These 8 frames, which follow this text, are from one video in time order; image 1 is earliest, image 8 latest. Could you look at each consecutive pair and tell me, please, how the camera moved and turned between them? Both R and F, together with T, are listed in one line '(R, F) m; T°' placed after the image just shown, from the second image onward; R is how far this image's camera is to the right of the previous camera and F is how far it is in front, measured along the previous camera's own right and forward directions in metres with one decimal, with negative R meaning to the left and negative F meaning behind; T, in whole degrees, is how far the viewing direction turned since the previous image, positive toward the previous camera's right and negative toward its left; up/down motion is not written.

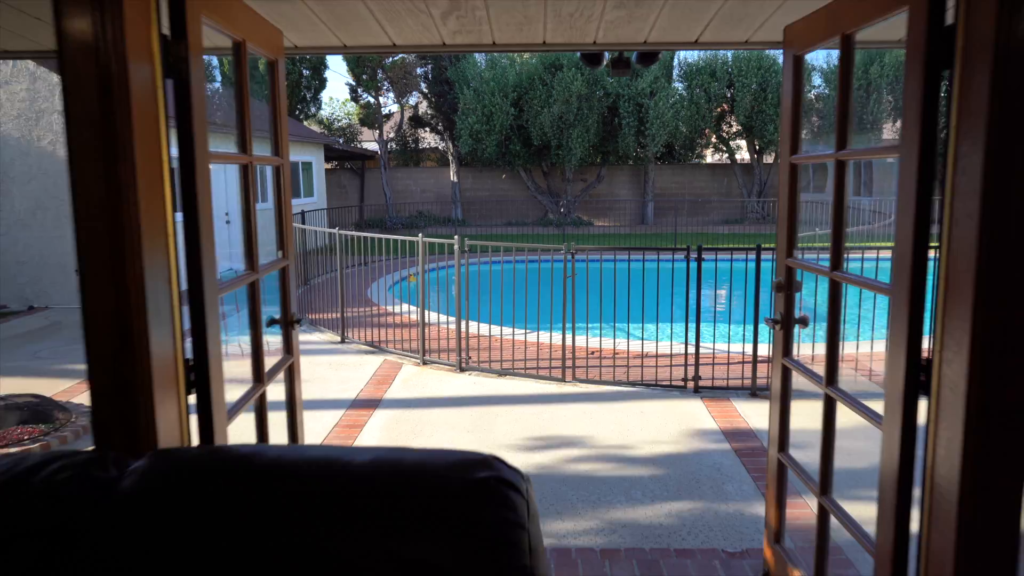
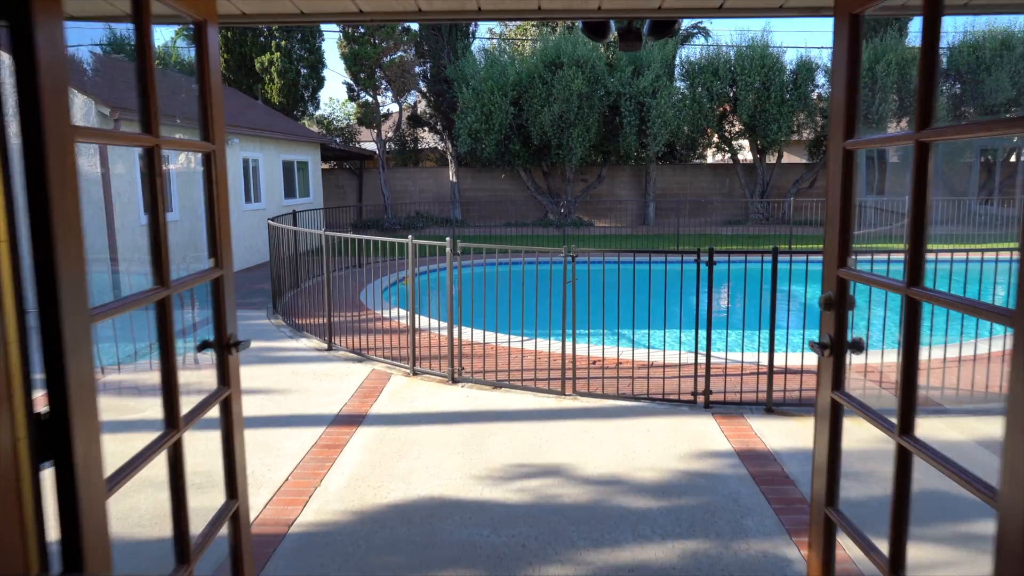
(0.0, +0.5) m; 0°
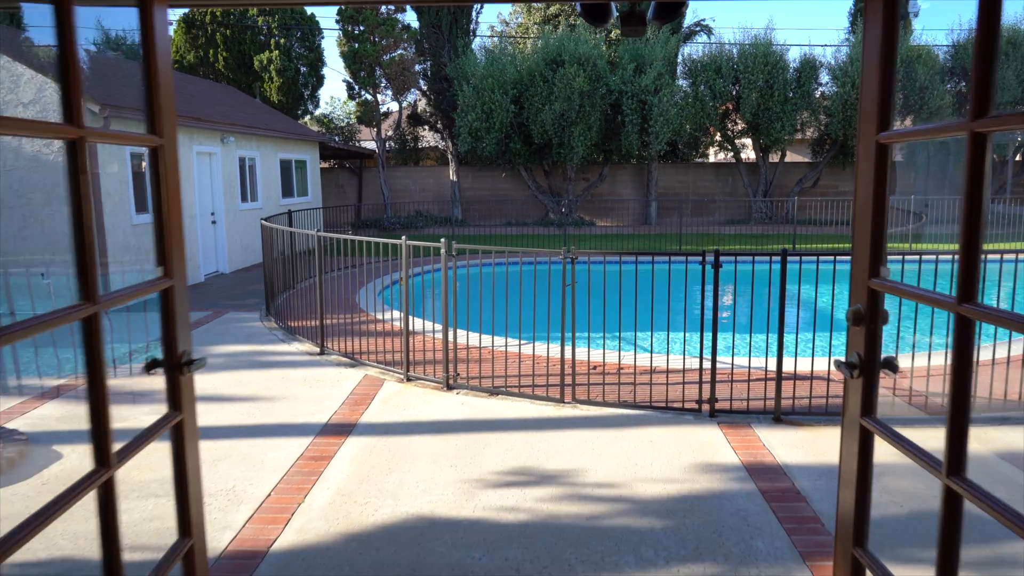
(0.0, +0.2) m; 0°
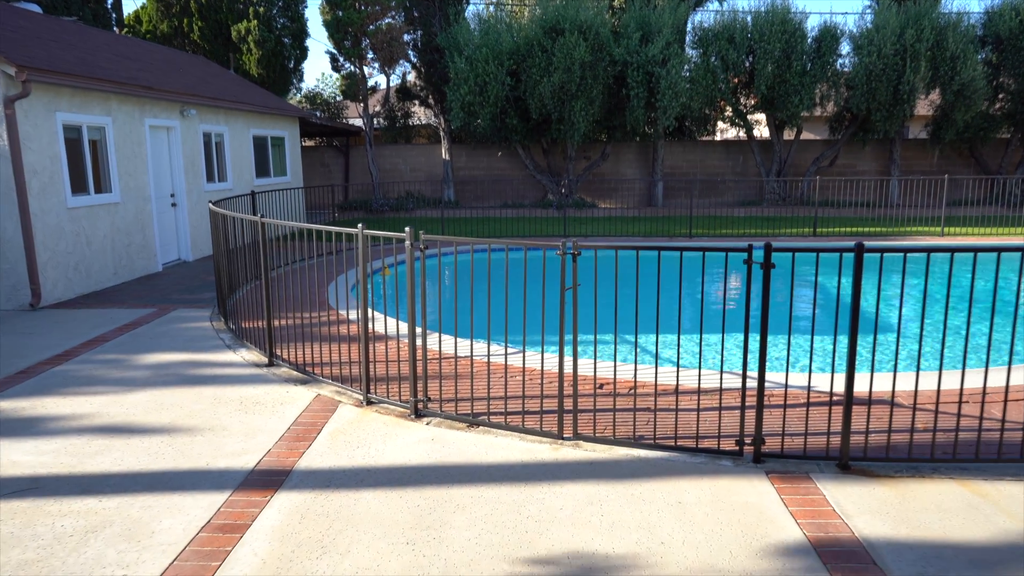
(+0.1, +1.3) m; 0°
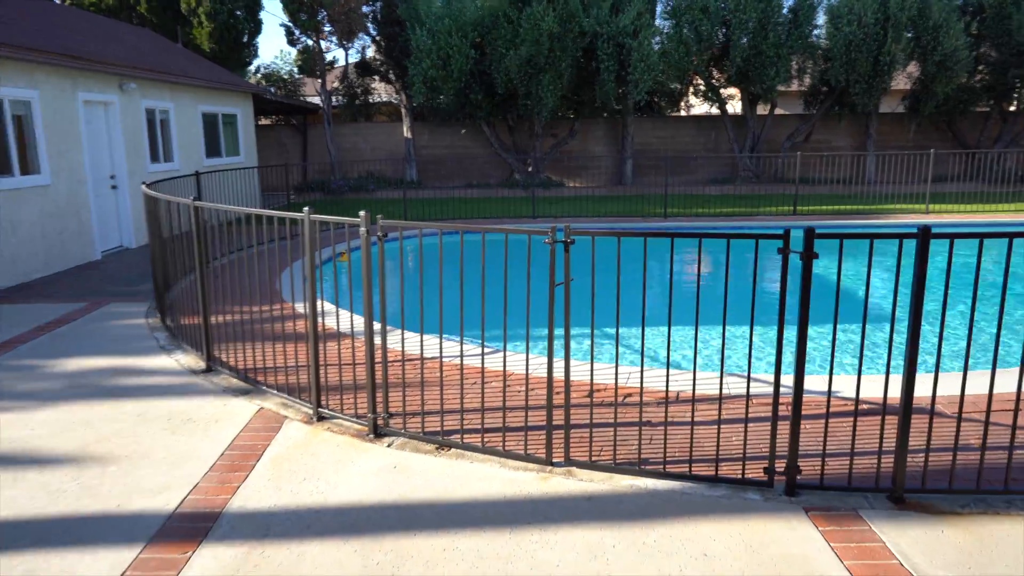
(-0.1, +0.8) m; +3°
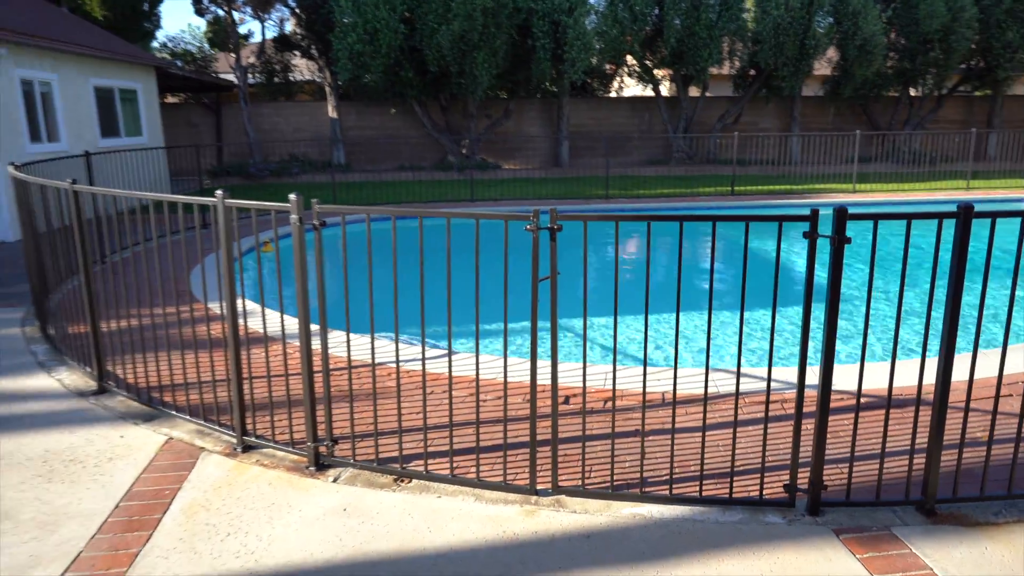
(-0.2, +0.7) m; +6°
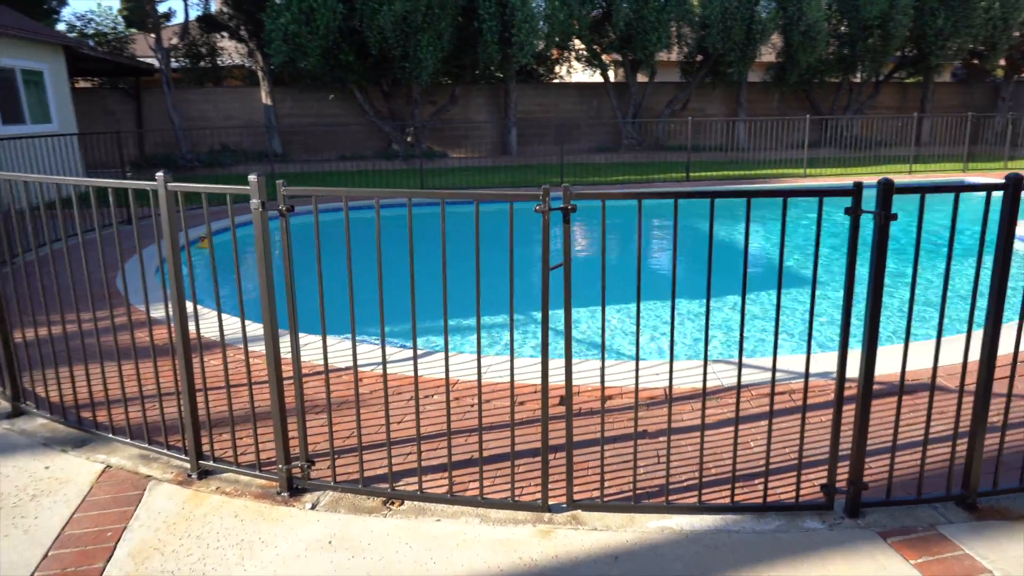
(-0.2, +0.4) m; +5°
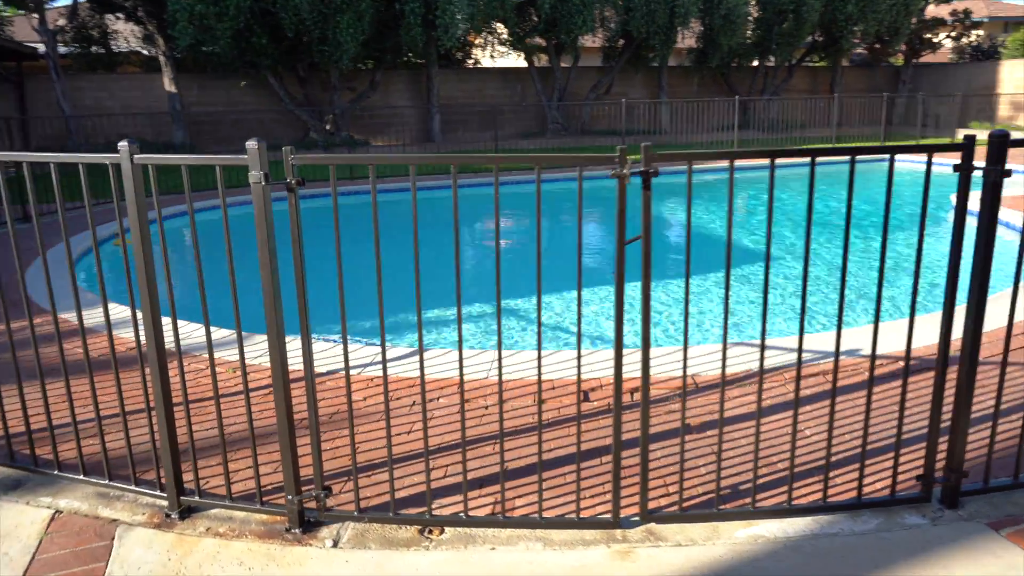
(-0.5, +0.5) m; +7°
